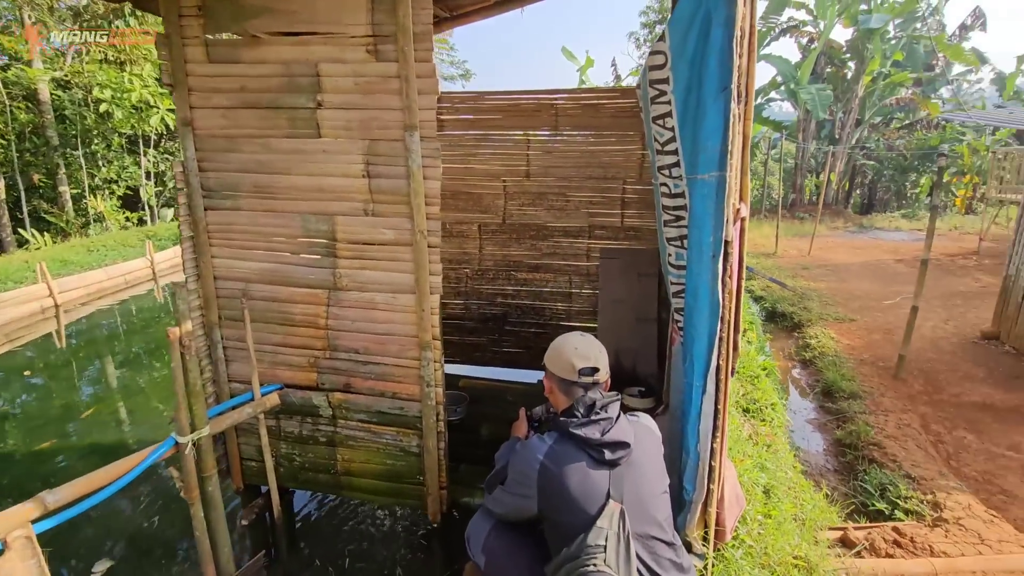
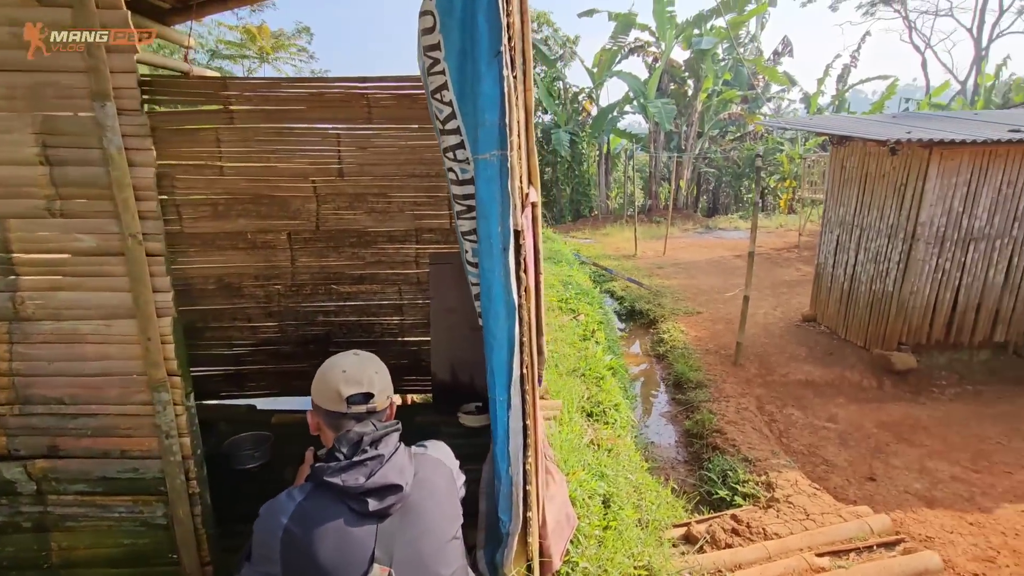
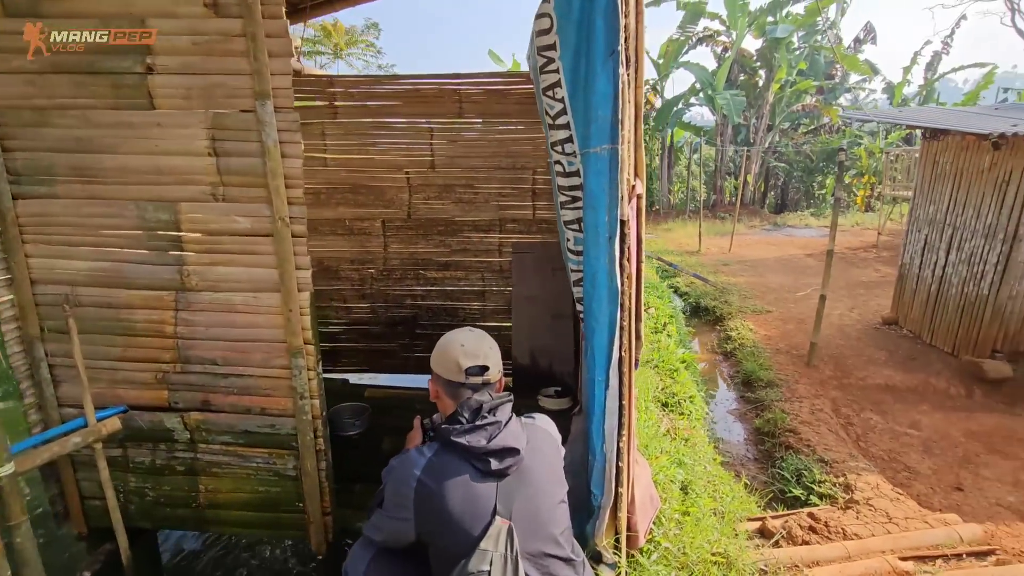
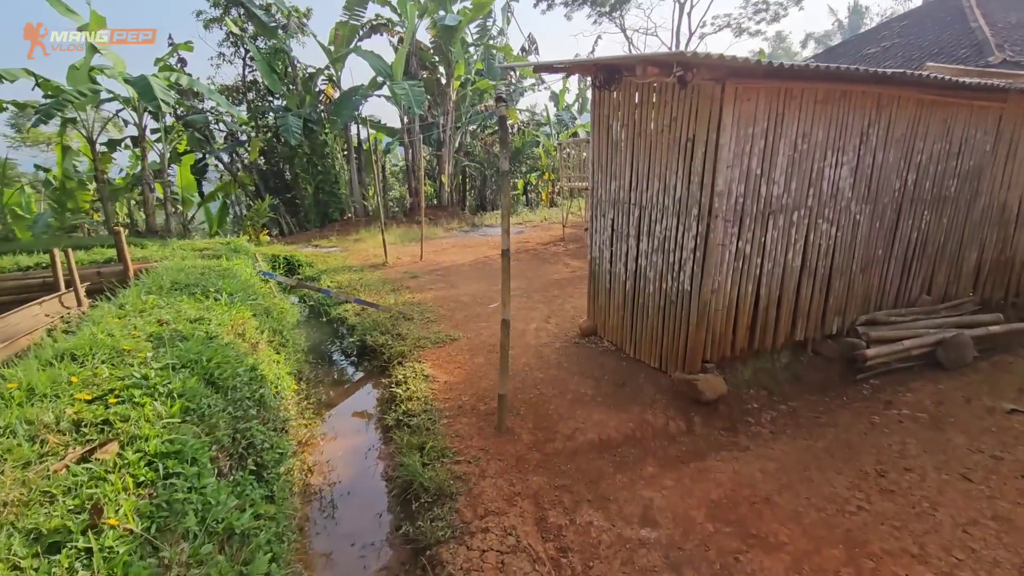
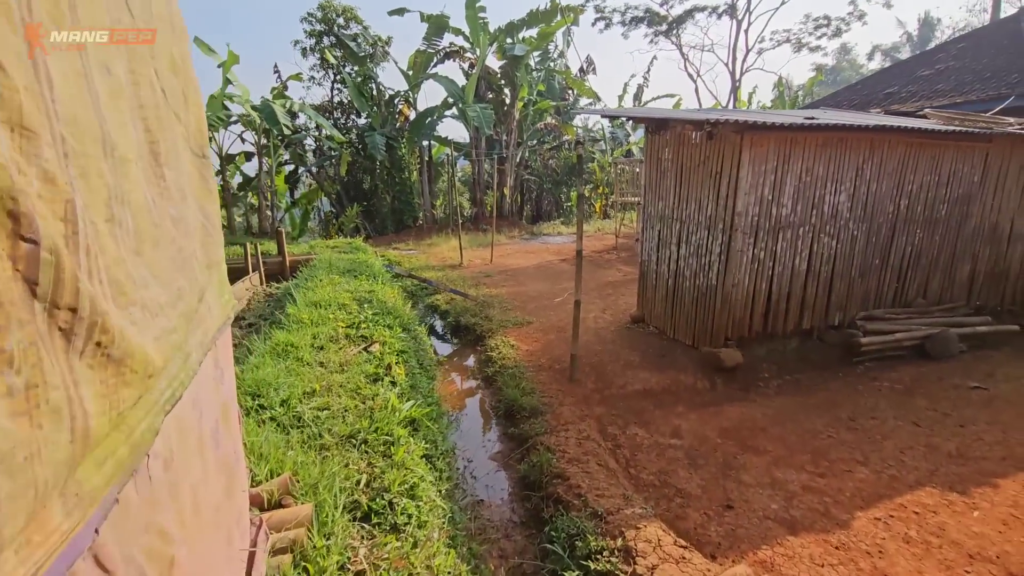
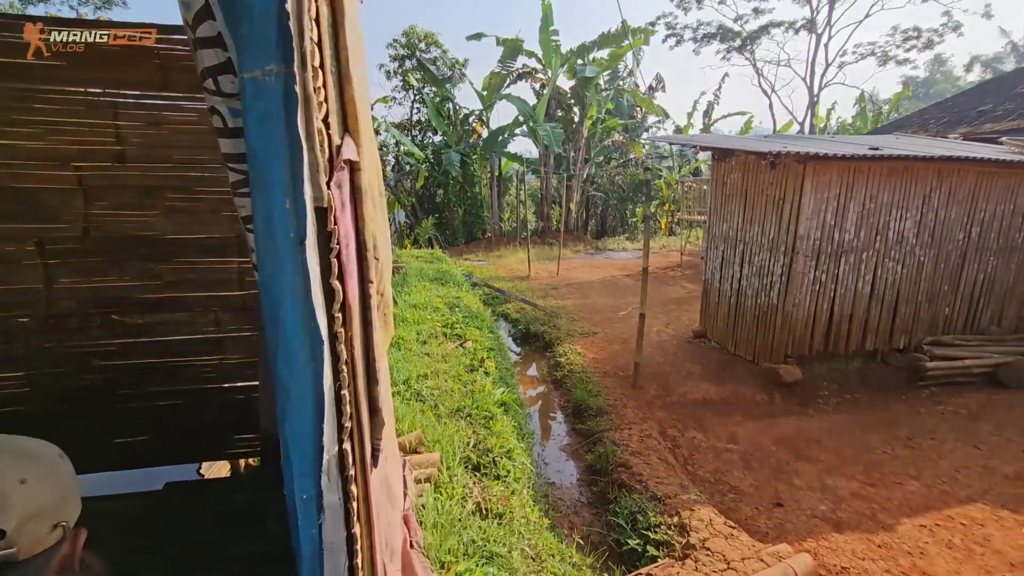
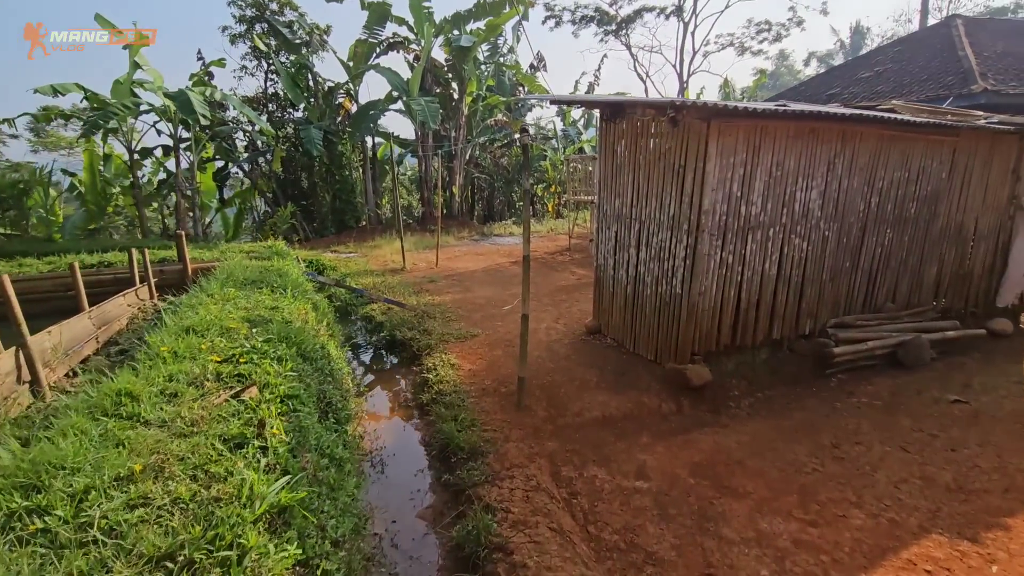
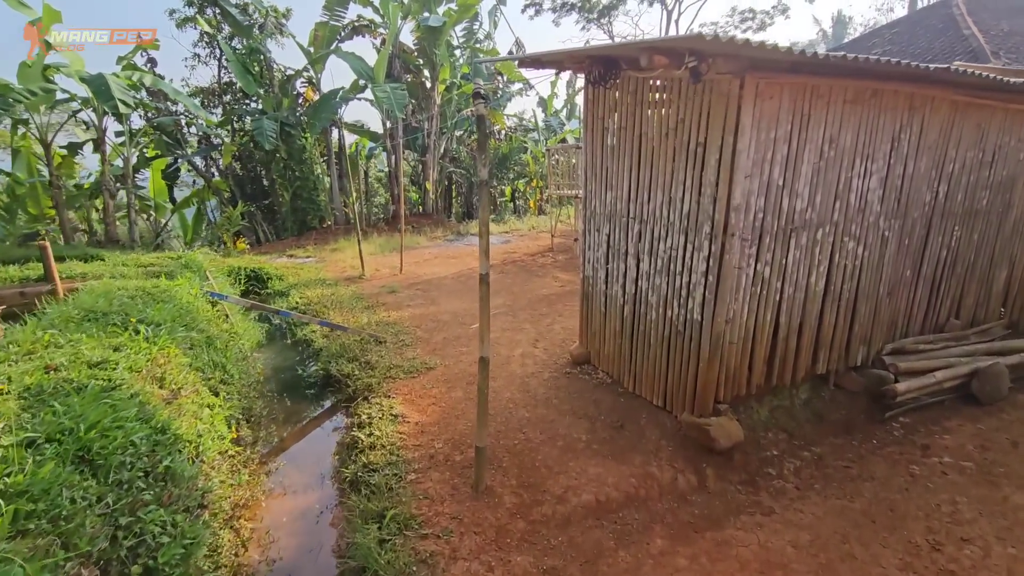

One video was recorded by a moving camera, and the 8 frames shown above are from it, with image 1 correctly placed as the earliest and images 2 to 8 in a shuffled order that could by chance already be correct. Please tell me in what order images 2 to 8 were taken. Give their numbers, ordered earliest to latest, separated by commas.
3, 2, 6, 5, 7, 4, 8
